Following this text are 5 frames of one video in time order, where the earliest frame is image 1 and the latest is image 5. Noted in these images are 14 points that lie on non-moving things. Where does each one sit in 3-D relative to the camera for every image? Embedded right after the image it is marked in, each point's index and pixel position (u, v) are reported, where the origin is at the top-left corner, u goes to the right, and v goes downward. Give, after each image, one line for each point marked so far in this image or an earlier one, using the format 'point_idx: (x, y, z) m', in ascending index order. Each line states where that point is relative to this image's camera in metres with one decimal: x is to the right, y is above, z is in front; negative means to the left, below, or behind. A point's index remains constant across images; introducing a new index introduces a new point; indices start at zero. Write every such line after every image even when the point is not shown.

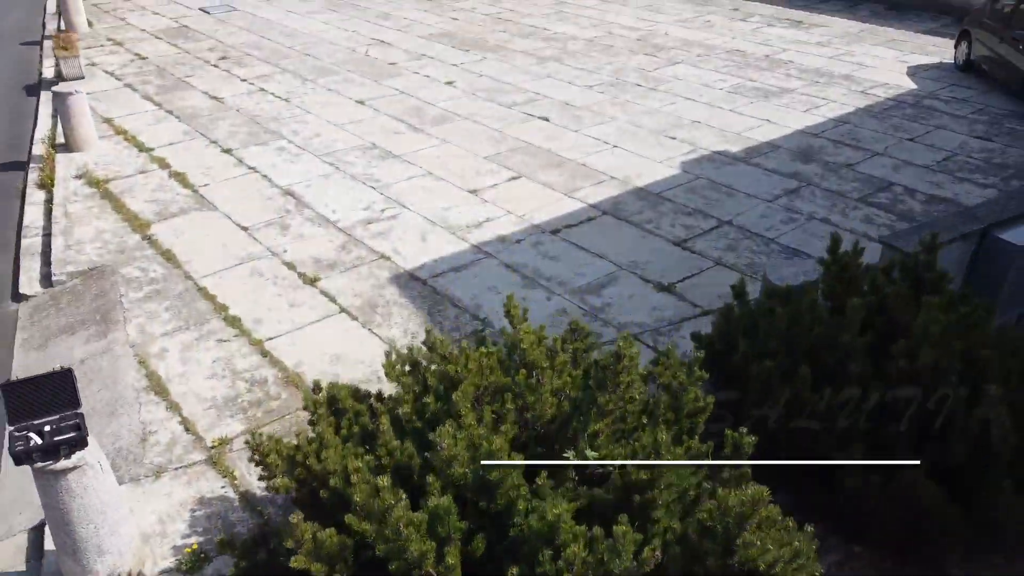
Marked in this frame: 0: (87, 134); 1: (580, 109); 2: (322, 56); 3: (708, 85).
0: (-4.2, +1.5, +7.8) m
1: (+0.8, +2.0, +9.0) m
2: (-2.6, +3.2, +11.1) m
3: (+2.4, +2.5, +9.9) m
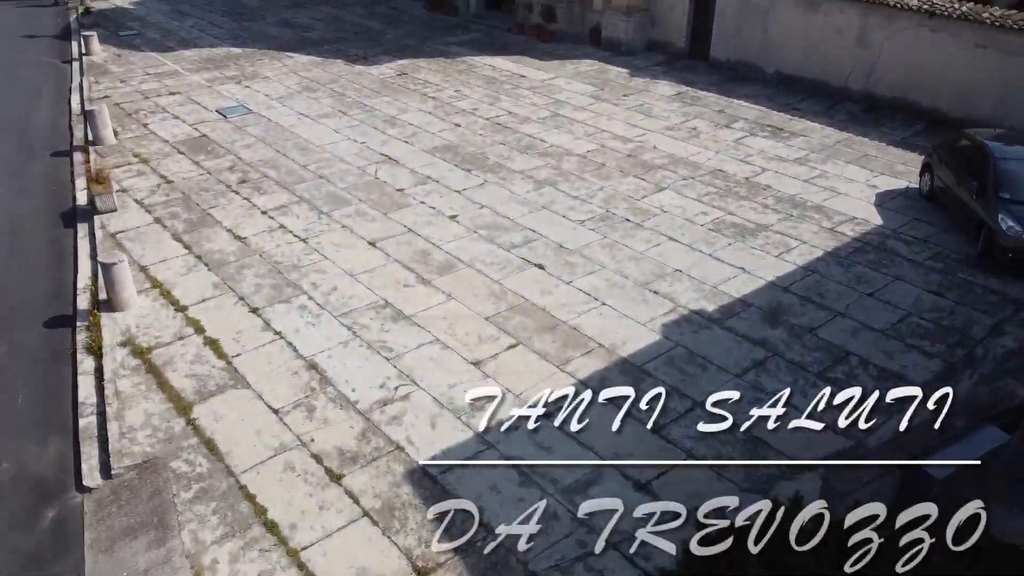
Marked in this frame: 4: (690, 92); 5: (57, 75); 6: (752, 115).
0: (-4.2, -0.1, +8.7) m
1: (+0.8, +0.4, +9.9) m
2: (-2.6, +1.6, +12.0) m
3: (+2.4, +0.9, +10.7) m
4: (+3.6, +3.9, +16.0) m
5: (-10.0, +4.7, +17.6) m
6: (+4.4, +3.2, +14.7) m
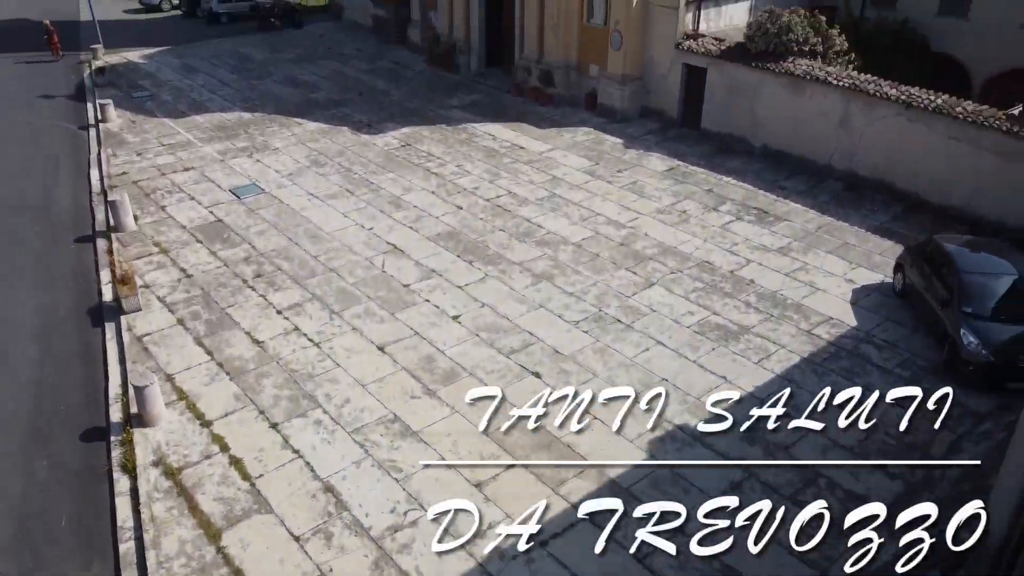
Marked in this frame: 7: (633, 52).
0: (-4.2, -1.5, +9.4) m
1: (+0.7, -1.0, +10.6) m
2: (-2.7, +0.3, +12.7) m
3: (+2.4, -0.5, +11.5) m
4: (+3.5, +2.5, +16.8) m
5: (-10.0, +3.3, +18.3) m
6: (+4.4, +1.8, +15.4) m
7: (+2.9, +5.6, +18.8) m
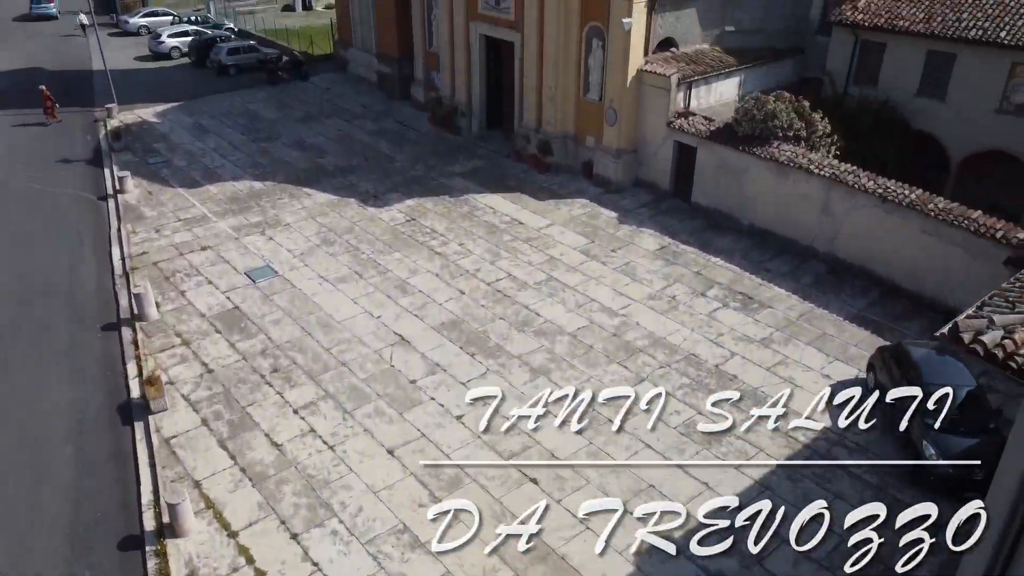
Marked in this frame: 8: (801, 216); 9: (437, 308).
0: (-4.2, -3.0, +10.3) m
1: (+0.7, -2.5, +11.5) m
2: (-2.7, -1.3, +13.6) m
3: (+2.4, -2.0, +12.4) m
4: (+3.5, +0.9, +17.7) m
5: (-10.0, +1.7, +19.2) m
6: (+4.4, +0.2, +16.4) m
7: (+2.8, +4.0, +19.8) m
8: (+6.2, +1.5, +17.1) m
9: (-1.4, -0.4, +15.3) m
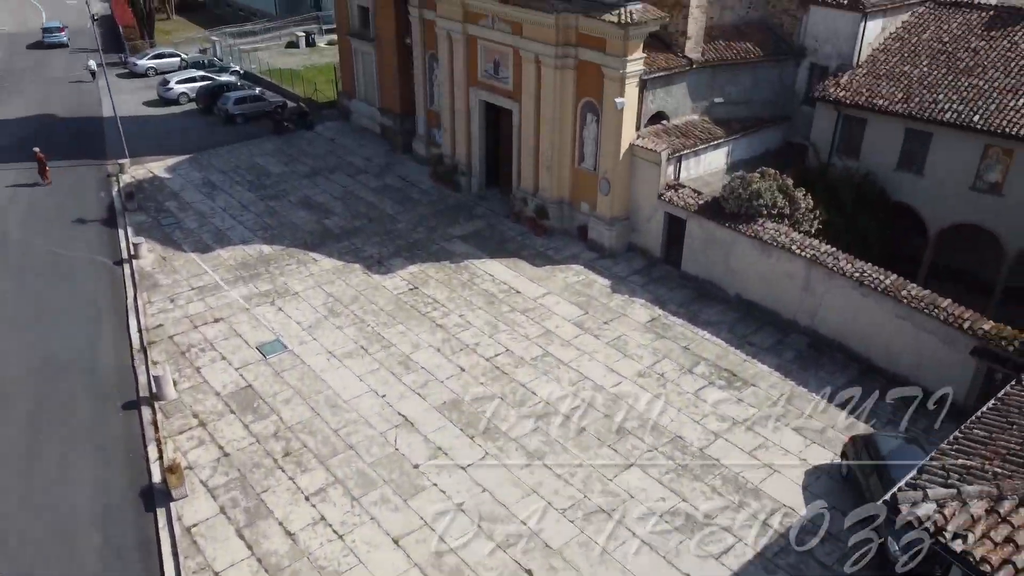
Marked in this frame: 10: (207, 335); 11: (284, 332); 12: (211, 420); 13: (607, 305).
0: (-4.3, -4.6, +11.3) m
1: (+0.7, -4.1, +12.4) m
2: (-2.7, -2.9, +14.5) m
3: (+2.3, -3.7, +13.3) m
4: (+3.5, -0.7, +18.6) m
5: (-10.1, +0.1, +20.2) m
6: (+4.3, -1.4, +17.3) m
7: (+2.8, +2.3, +20.7) m
8: (+6.1, -0.1, +18.0) m
9: (-1.5, -2.0, +16.2) m
10: (-6.8, -1.0, +17.9) m
11: (-5.1, -1.0, +18.0) m
12: (-5.7, -2.5, +15.2) m
13: (+2.2, -0.4, +19.1) m
